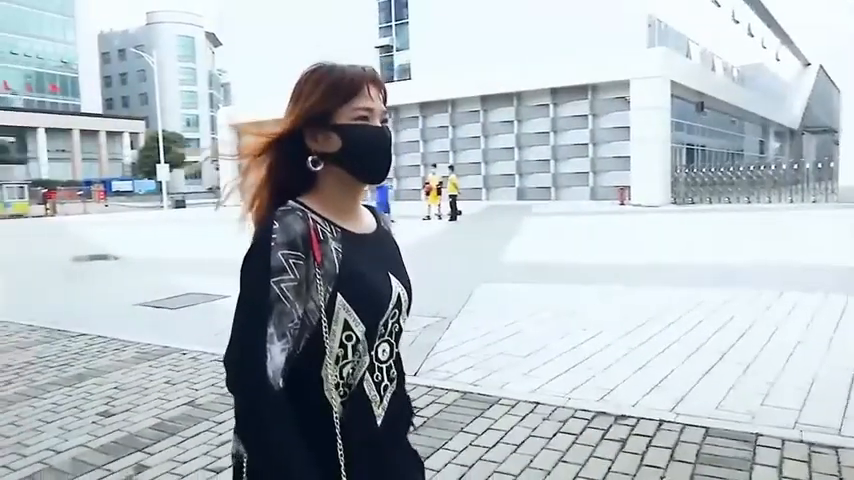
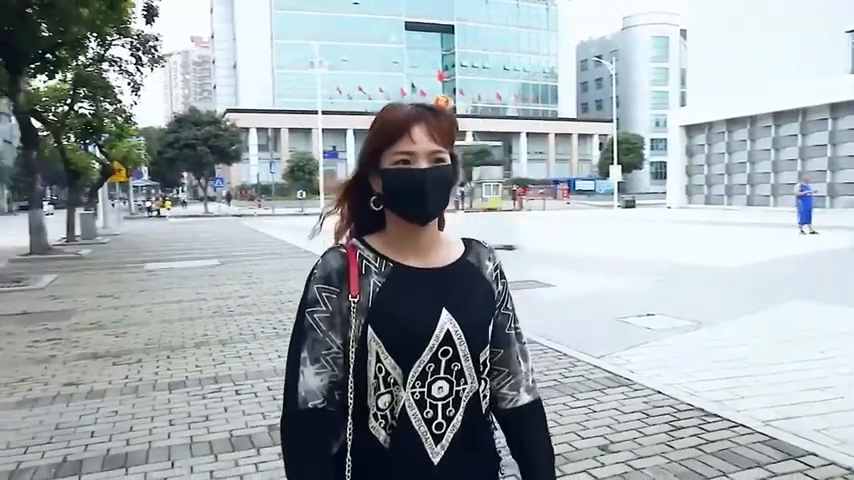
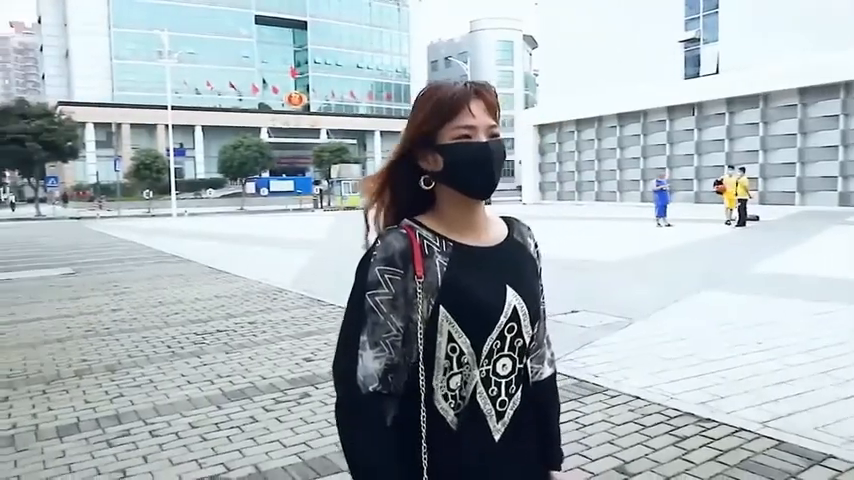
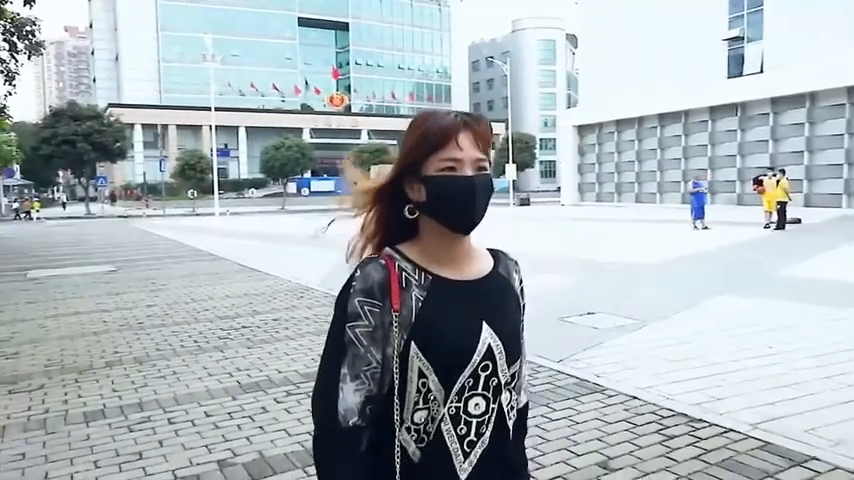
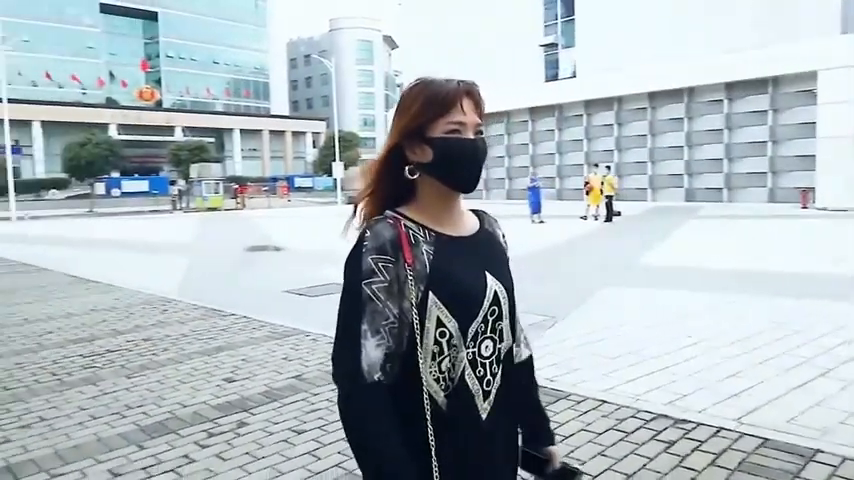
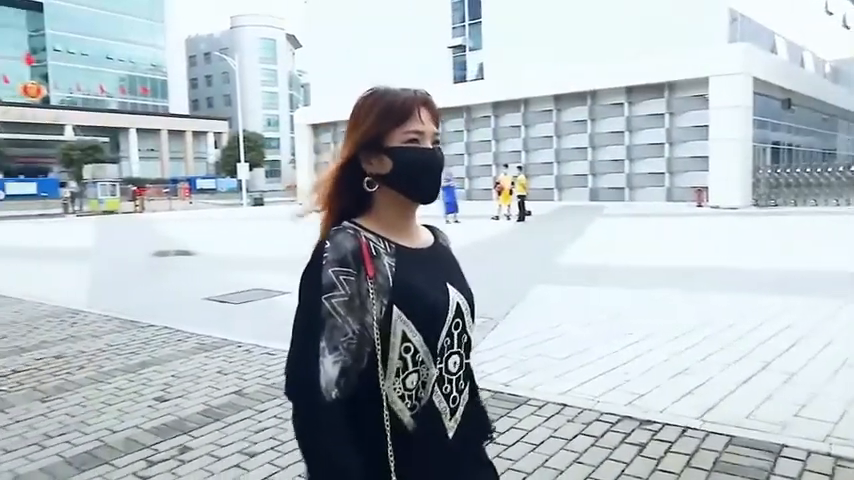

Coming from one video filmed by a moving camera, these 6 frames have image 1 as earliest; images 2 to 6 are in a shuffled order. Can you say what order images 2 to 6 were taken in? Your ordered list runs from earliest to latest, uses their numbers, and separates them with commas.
6, 5, 3, 4, 2
